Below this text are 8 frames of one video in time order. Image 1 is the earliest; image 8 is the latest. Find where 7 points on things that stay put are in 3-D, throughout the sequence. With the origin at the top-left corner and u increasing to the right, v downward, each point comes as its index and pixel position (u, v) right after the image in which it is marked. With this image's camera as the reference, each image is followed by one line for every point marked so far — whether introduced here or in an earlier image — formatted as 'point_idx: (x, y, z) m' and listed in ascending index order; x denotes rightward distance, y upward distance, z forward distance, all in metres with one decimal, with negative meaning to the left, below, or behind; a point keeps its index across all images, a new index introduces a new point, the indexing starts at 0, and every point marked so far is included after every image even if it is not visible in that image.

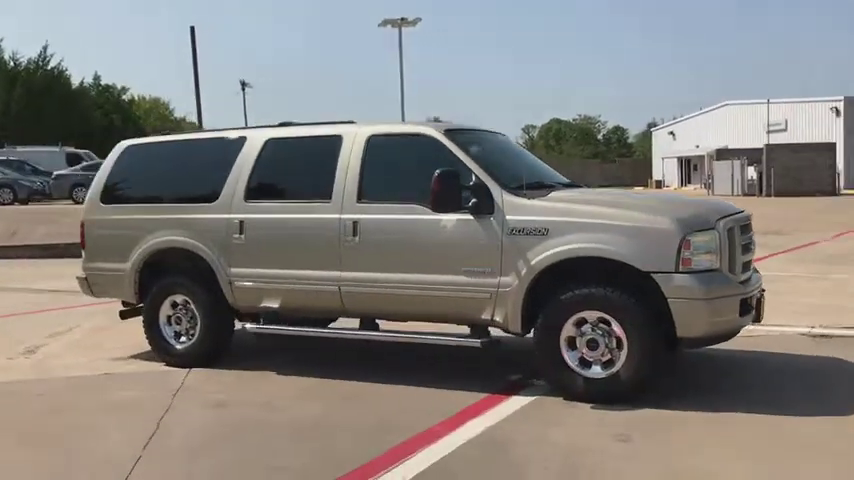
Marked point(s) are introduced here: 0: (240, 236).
0: (-1.6, 0.0, +7.1) m
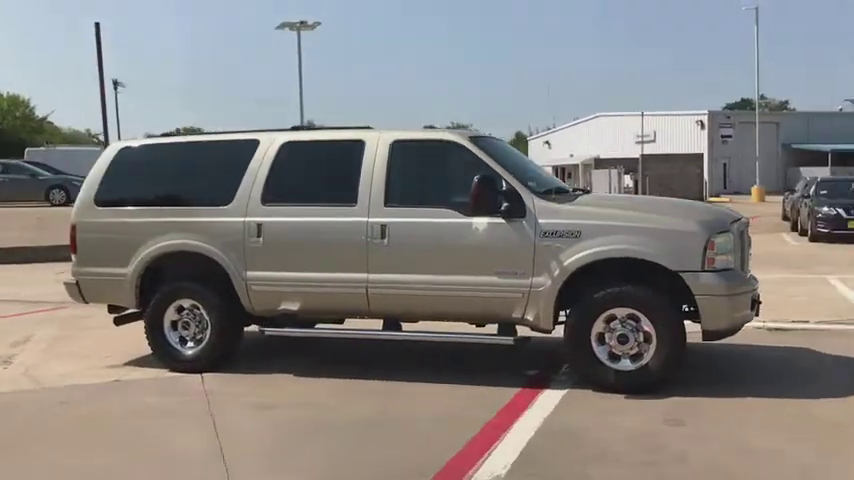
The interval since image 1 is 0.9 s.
0: (-1.4, 0.0, +7.1) m
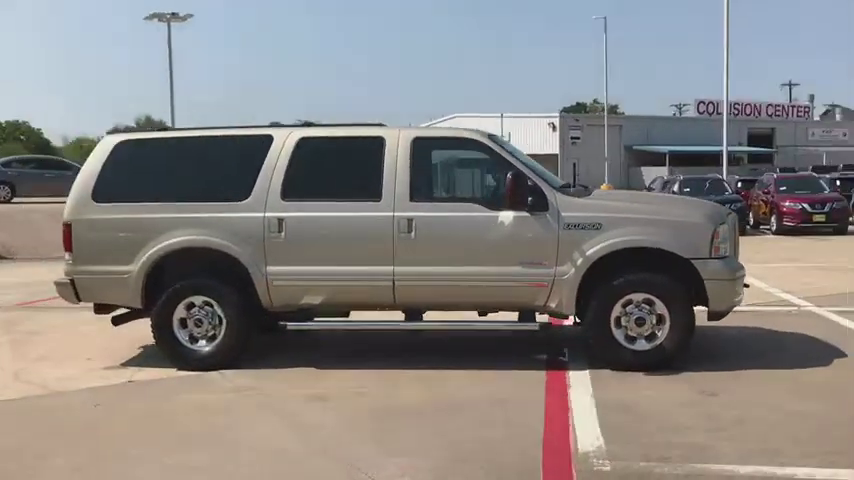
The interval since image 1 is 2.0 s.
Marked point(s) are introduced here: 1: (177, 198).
0: (-1.2, 0.0, +7.1) m
1: (-2.2, +0.4, +7.3) m
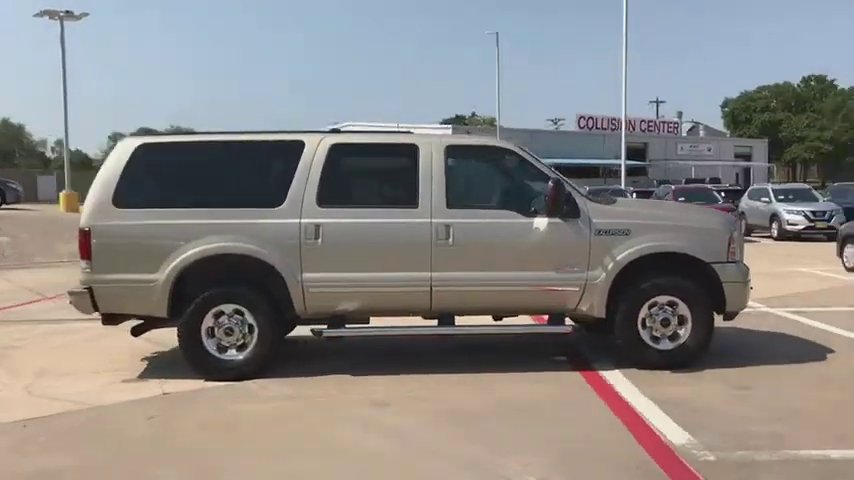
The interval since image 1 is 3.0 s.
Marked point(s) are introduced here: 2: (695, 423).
0: (-0.9, 0.0, +7.0) m
1: (-1.9, +0.3, +7.1) m
2: (+1.8, -1.2, +5.7) m
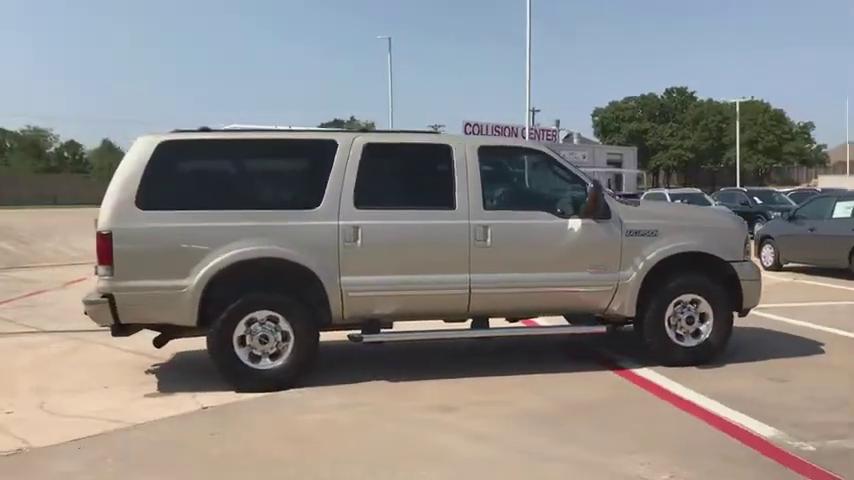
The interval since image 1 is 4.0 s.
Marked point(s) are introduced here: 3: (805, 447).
0: (-0.6, 0.0, +6.8) m
1: (-1.5, +0.3, +6.7) m
2: (+2.3, -1.2, +5.9) m
3: (+2.3, -1.3, +5.2) m
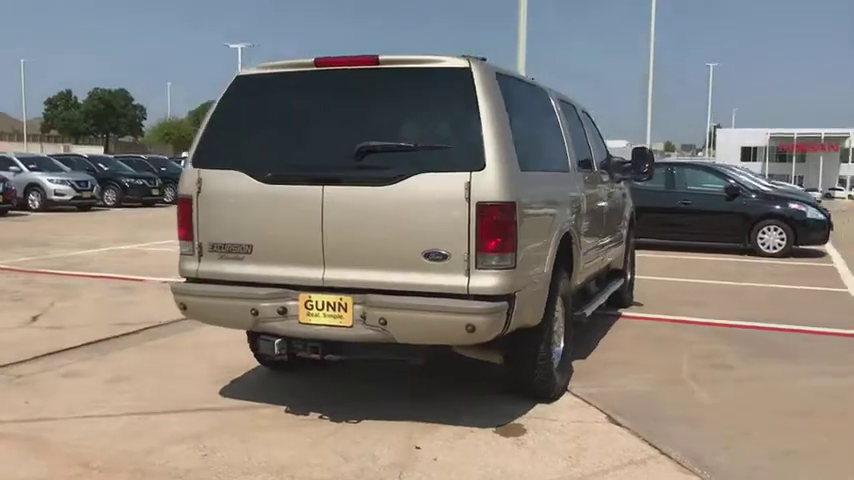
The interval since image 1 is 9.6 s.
0: (-0.3, 0.0, +6.7) m
1: (-1.2, +0.2, +6.6) m
2: (+2.7, -1.0, +5.8) m
3: (+2.7, -1.0, +5.1) m
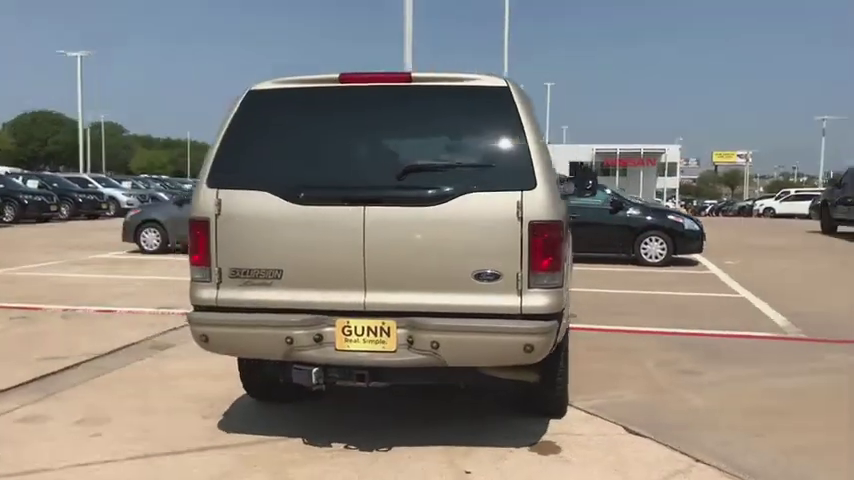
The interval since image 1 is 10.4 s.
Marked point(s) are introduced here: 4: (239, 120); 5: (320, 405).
0: (0.0, -0.2, +6.5) m
1: (-0.9, 0.0, +6.3) m
2: (+3.2, -1.1, +6.2) m
3: (+3.3, -1.1, +5.5) m
4: (-1.5, +1.0, +6.9) m
5: (-1.0, -1.6, +8.1) m
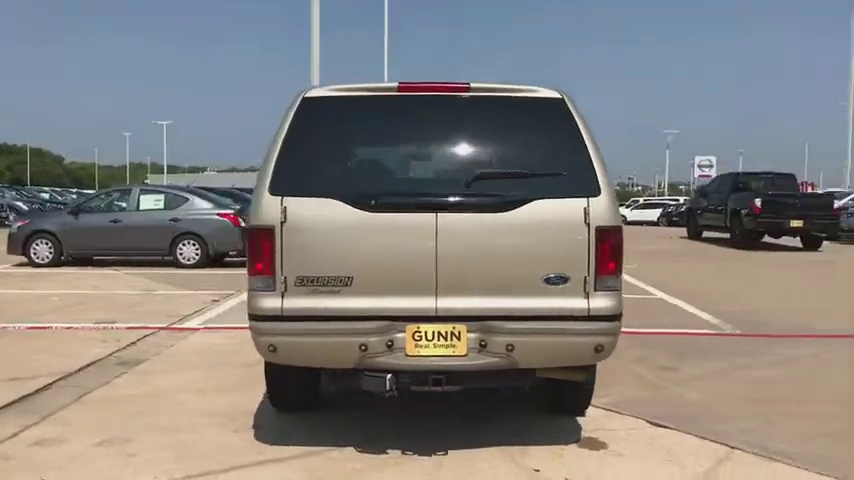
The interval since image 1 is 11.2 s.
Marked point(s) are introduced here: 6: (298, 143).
0: (+0.5, -0.2, +6.7) m
1: (-0.3, 0.0, +6.3) m
2: (+3.7, -1.1, +7.0) m
3: (+3.9, -1.1, +6.3) m
4: (-1.1, +0.9, +6.8) m
5: (-0.8, -1.6, +8.0) m
6: (-1.0, +0.8, +6.7) m
